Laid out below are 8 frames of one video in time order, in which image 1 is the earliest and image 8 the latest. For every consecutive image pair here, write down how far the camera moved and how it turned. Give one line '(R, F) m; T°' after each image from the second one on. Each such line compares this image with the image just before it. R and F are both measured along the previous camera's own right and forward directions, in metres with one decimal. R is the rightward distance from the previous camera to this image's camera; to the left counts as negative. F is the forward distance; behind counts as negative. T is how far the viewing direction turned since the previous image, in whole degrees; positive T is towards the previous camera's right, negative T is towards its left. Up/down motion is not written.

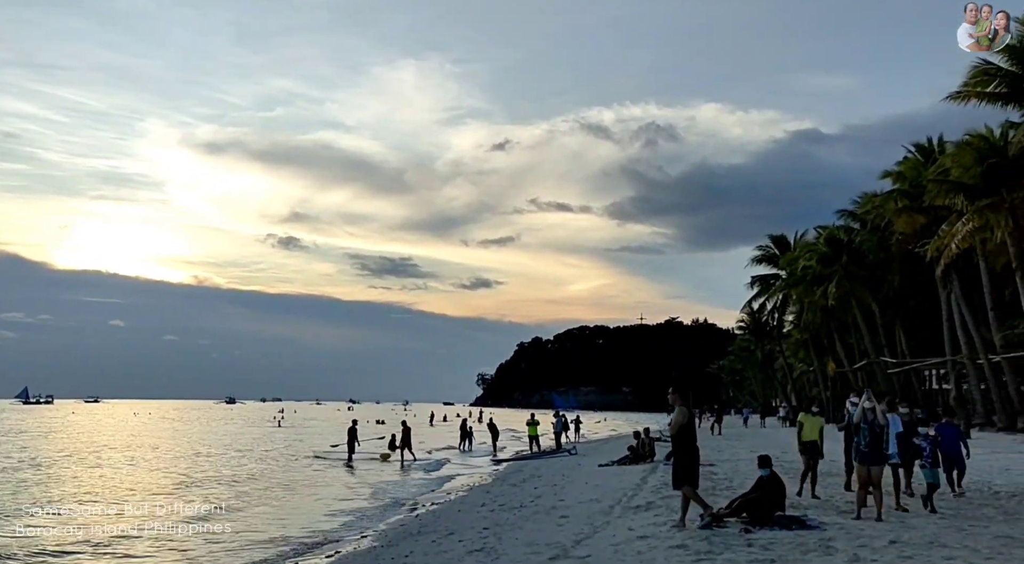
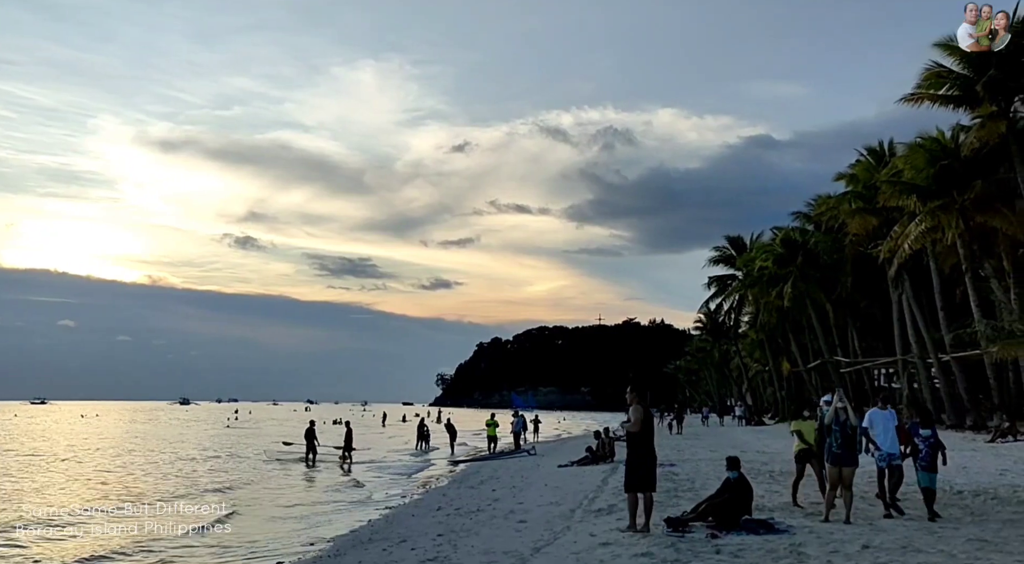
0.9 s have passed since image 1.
(+0.5, +0.2) m; +1°
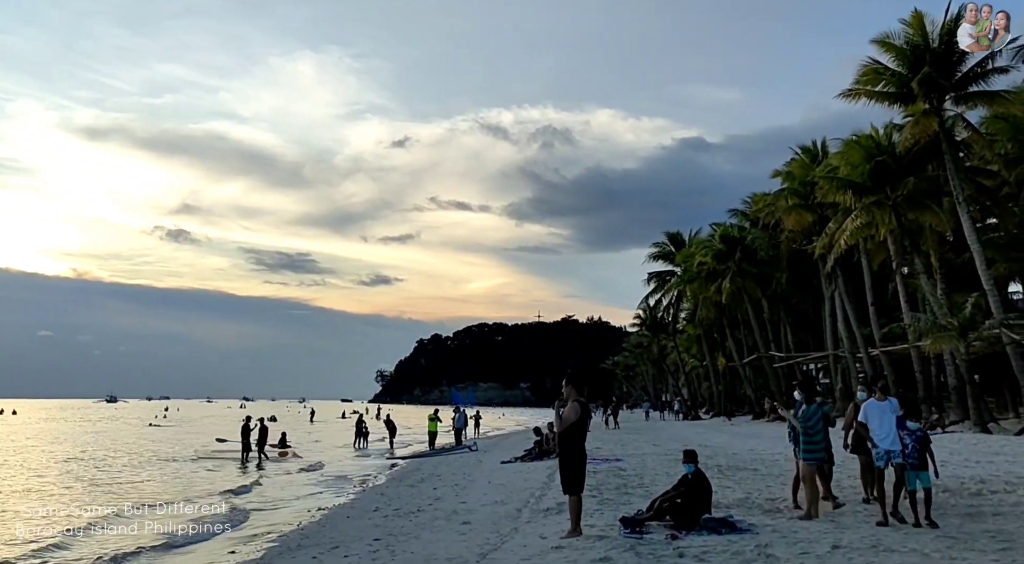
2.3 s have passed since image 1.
(-0.1, +0.3) m; +4°
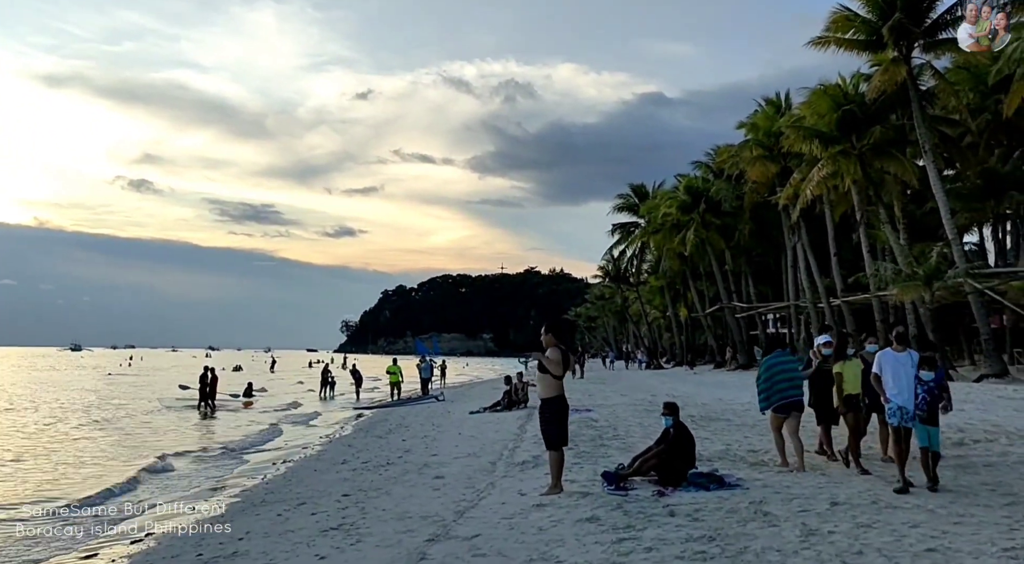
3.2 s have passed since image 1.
(-0.3, +0.8) m; +3°
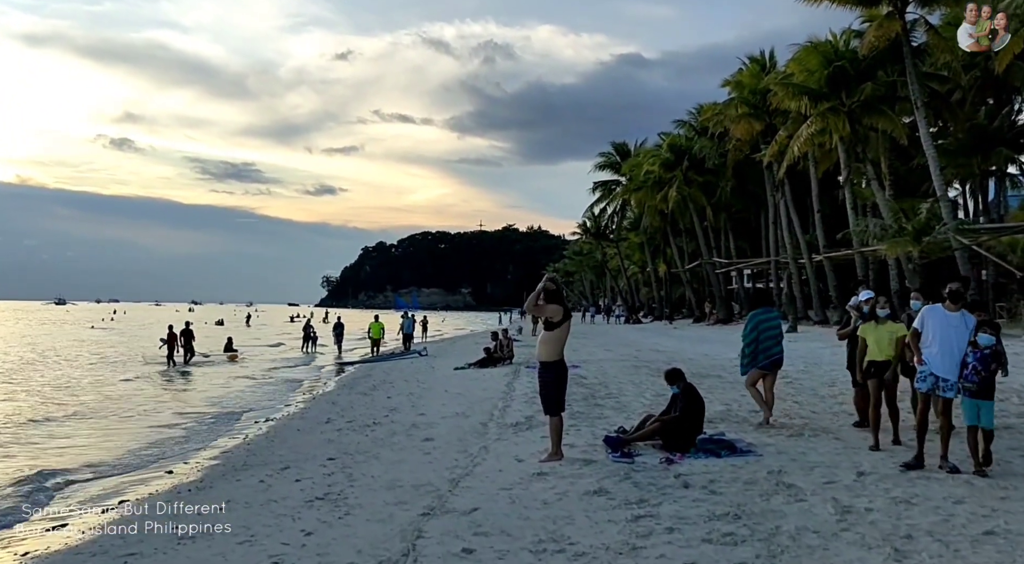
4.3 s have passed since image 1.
(-0.2, +0.9) m; +1°
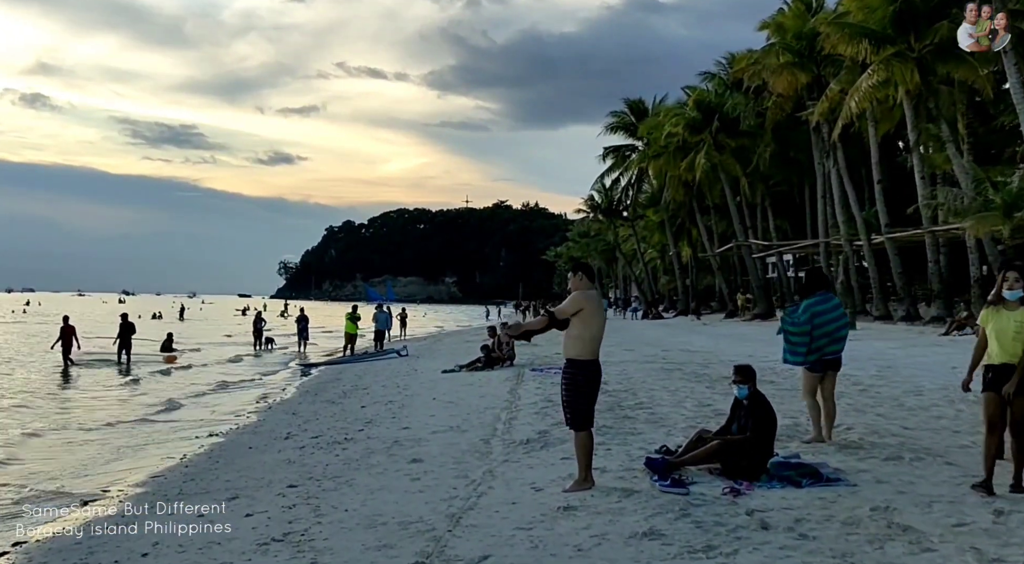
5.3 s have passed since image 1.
(-0.4, +2.7) m; +2°
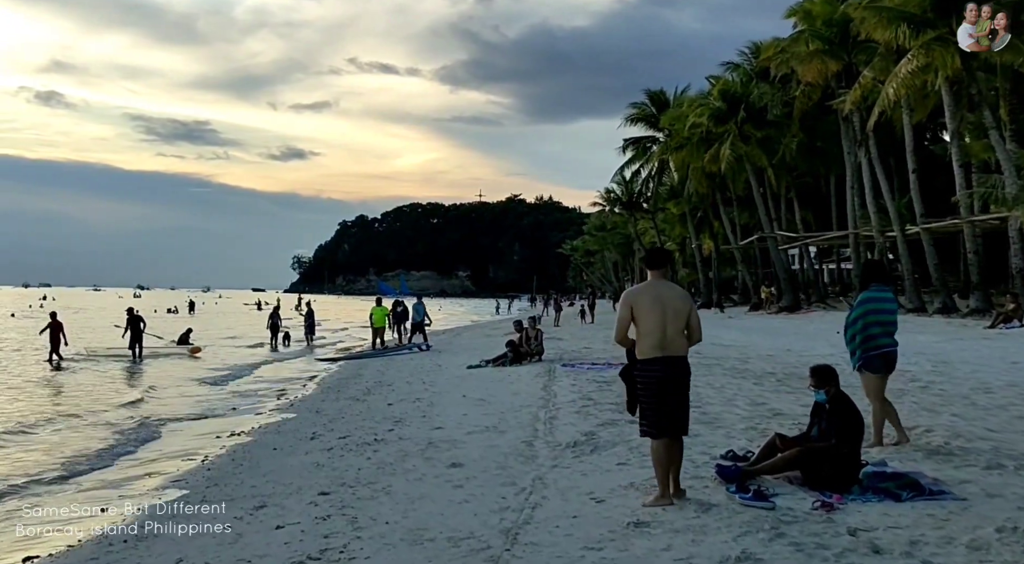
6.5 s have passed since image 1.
(-0.5, +0.8) m; 0°
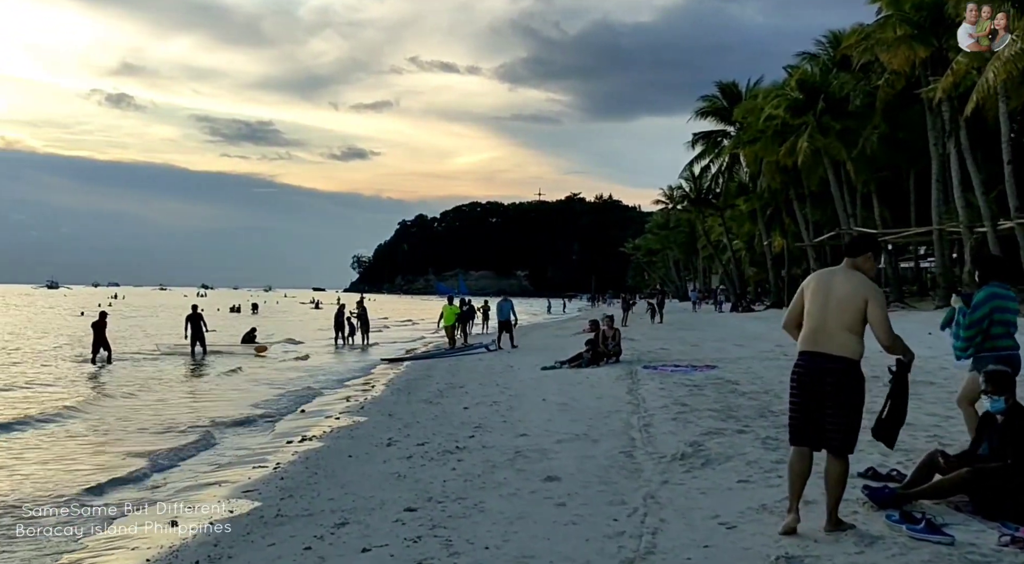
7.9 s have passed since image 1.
(-0.6, +0.7) m; -3°
